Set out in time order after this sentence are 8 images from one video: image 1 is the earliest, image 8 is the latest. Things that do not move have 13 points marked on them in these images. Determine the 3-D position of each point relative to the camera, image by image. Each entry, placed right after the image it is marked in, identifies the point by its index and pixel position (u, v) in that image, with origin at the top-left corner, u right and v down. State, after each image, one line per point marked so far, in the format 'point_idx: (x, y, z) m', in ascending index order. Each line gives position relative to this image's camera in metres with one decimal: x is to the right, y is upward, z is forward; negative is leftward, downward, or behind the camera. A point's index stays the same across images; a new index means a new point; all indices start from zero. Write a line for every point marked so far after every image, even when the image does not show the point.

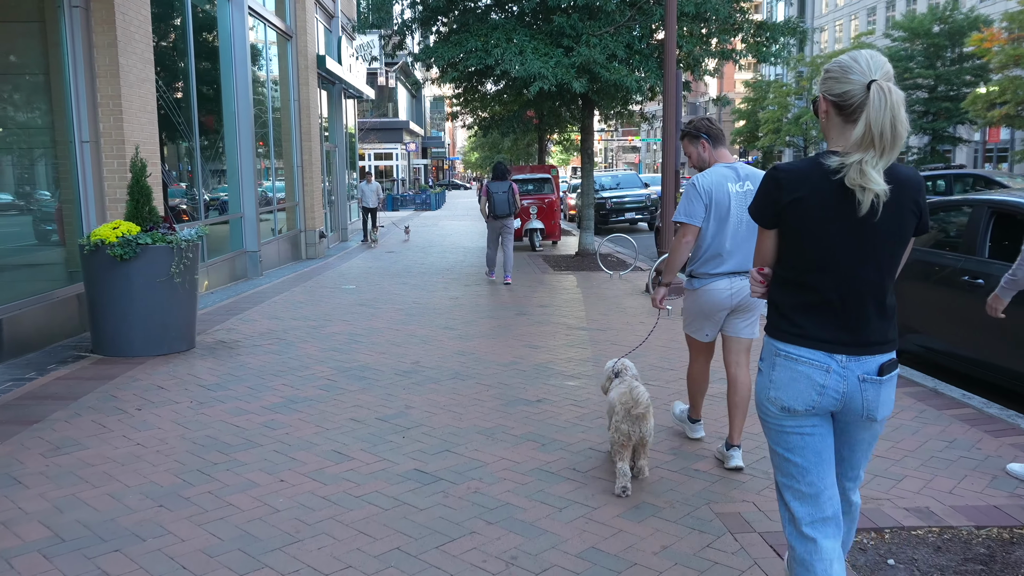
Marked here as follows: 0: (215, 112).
0: (-4.5, +2.6, +12.8) m
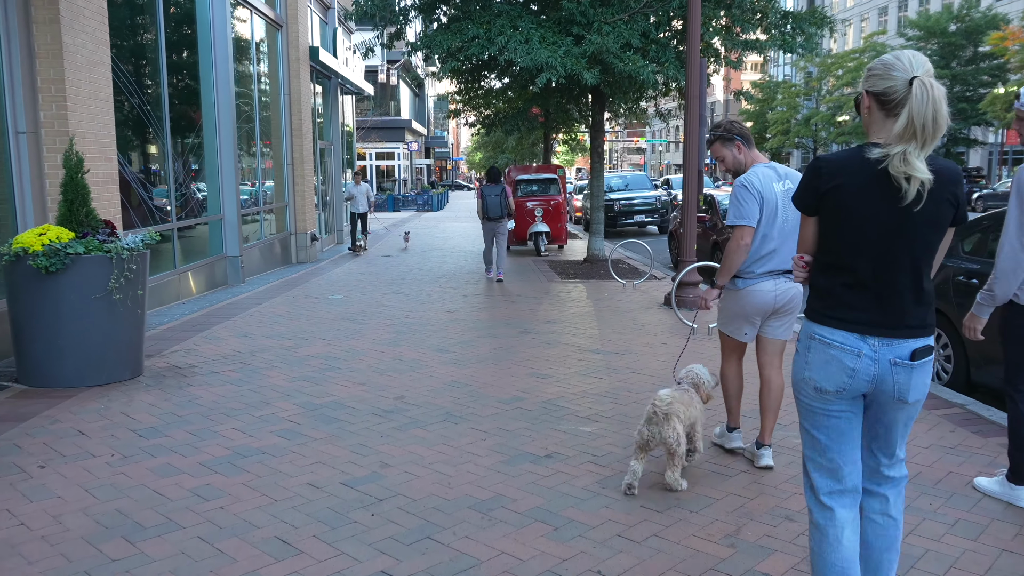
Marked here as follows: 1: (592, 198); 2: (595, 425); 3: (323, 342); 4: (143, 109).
0: (-4.4, +2.5, +11.7) m
1: (+1.6, +1.8, +16.7) m
2: (+0.5, -0.8, +5.0) m
3: (-1.7, -0.5, +7.6) m
4: (-4.4, +2.1, +10.3) m
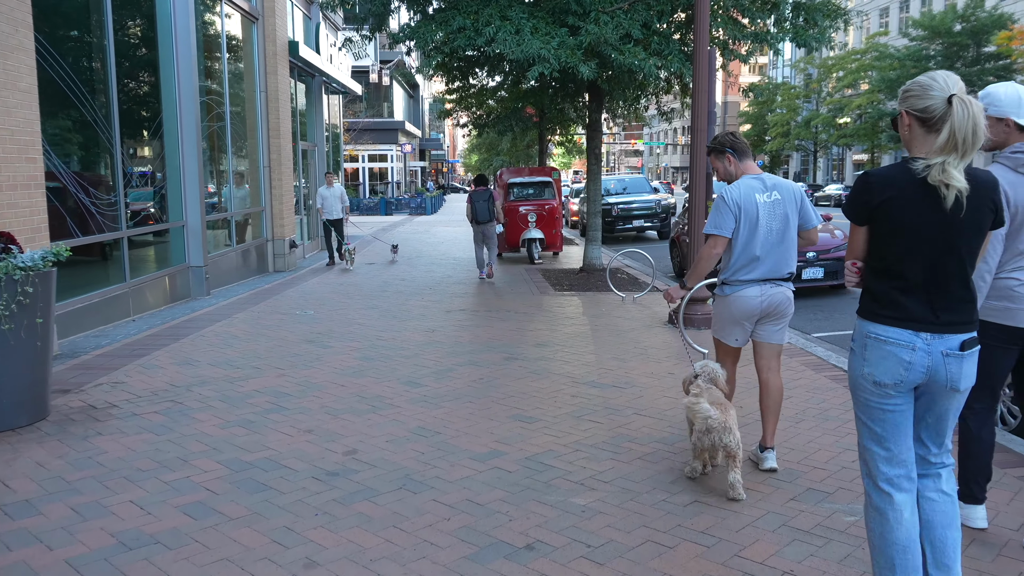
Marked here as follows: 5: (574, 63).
0: (-4.5, +2.3, +10.7) m
1: (+1.4, +1.6, +15.7) m
2: (+0.4, -1.0, +4.0) m
3: (-1.8, -0.6, +6.5) m
4: (-4.5, +1.9, +9.2) m
5: (+0.8, +2.9, +11.0) m
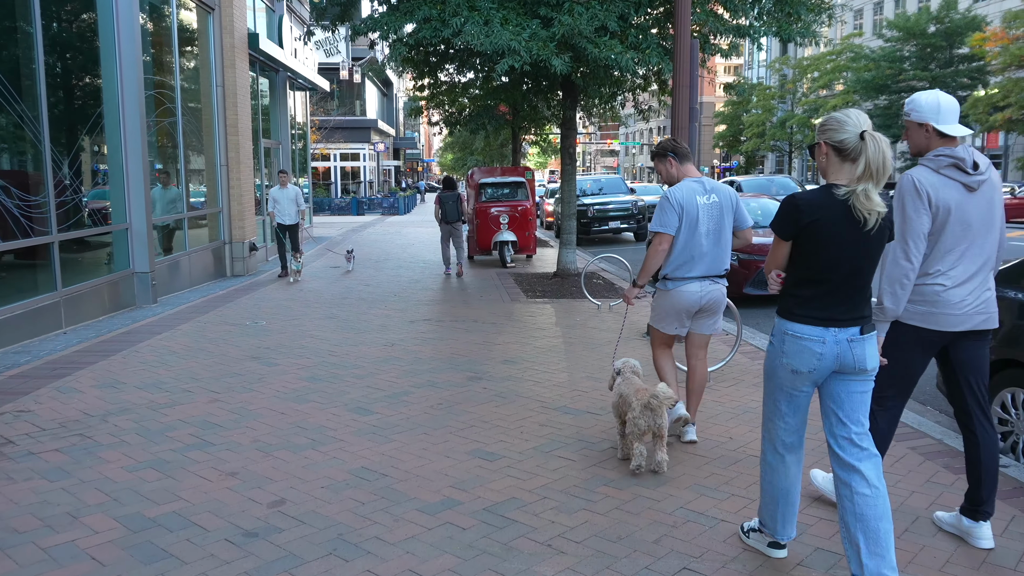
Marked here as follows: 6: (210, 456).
0: (-4.9, +2.2, +9.9) m
1: (+0.9, +1.5, +15.0) m
2: (+0.2, -1.1, +3.3) m
3: (-2.0, -0.7, +5.8) m
4: (-4.9, +1.8, +8.4) m
5: (+0.4, +2.8, +10.3) m
6: (-1.6, -0.9, +4.6) m
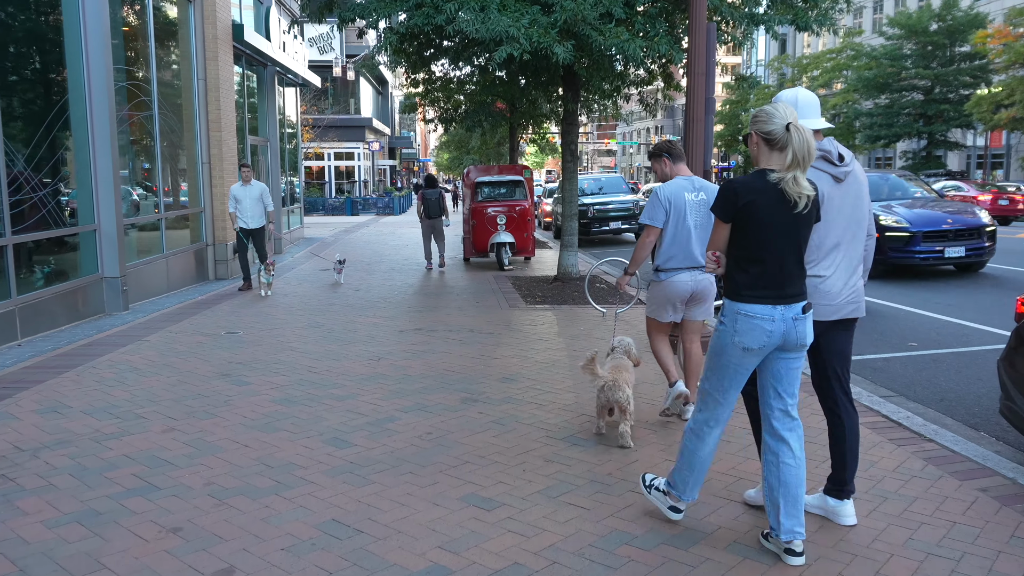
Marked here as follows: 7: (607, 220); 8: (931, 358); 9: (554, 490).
0: (-4.9, +2.2, +9.1) m
1: (+0.9, +1.4, +14.3) m
2: (+0.2, -1.1, +2.6) m
3: (-2.0, -0.8, +5.0) m
4: (-4.9, +1.7, +7.6) m
5: (+0.4, +2.7, +9.6) m
6: (-1.6, -1.0, +3.8) m
7: (+2.2, +1.6, +19.9) m
8: (+3.7, -0.6, +7.6) m
9: (+0.2, -1.0, +4.1) m
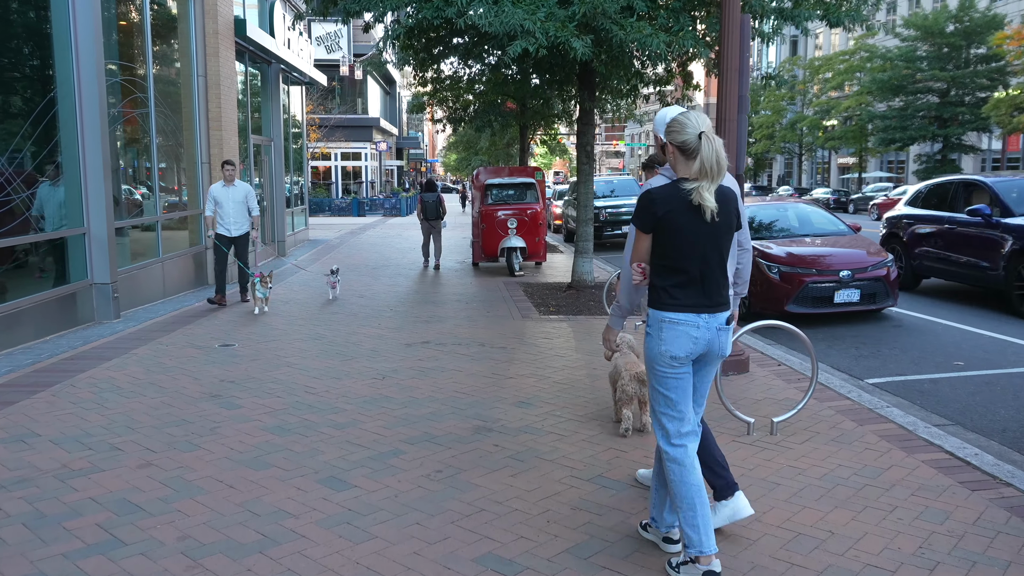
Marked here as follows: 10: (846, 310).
0: (-4.8, +2.1, +8.6) m
1: (+1.1, +1.3, +13.7) m
2: (+0.3, -1.2, +2.0) m
3: (-1.9, -0.9, +4.5) m
4: (-4.7, +1.7, +7.1) m
5: (+0.6, +2.6, +9.0) m
6: (-1.5, -1.1, +3.2) m
7: (+2.4, +1.5, +19.3) m
8: (+3.9, -0.8, +7.0) m
9: (+0.3, -1.1, +3.5) m
10: (+3.9, -0.2, +9.9) m
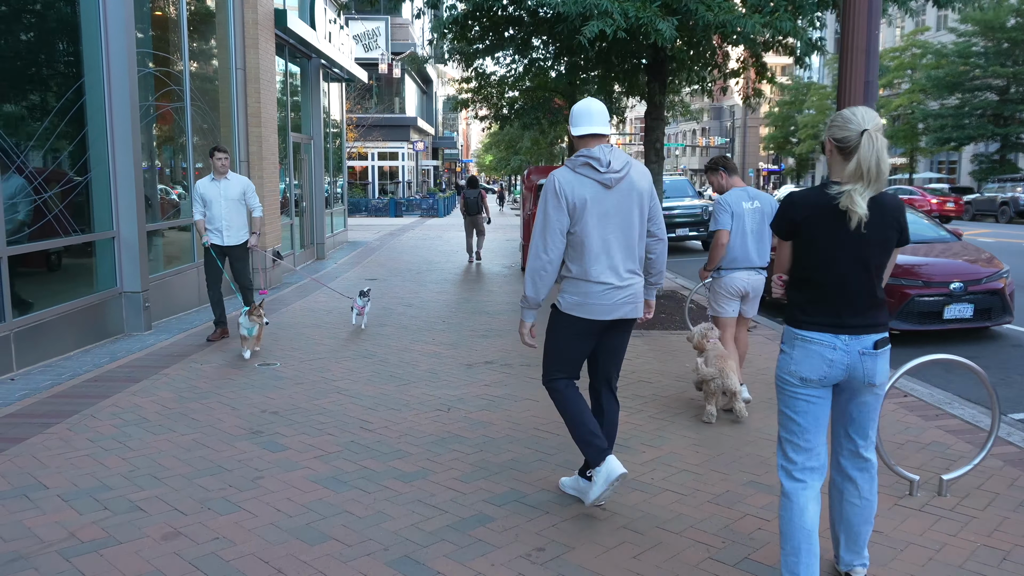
0: (-4.1, +2.0, +7.8) m
1: (+1.9, +1.2, +12.7) m
2: (+0.7, -1.3, +1.0) m
3: (-1.4, -1.0, +3.6) m
4: (-4.1, +1.6, +6.3) m
5: (+1.3, +2.5, +8.0) m
6: (-1.1, -1.2, +2.3) m
7: (+3.5, +1.3, +18.2) m
8: (+4.4, -0.9, +5.9) m
9: (+0.8, -1.2, +2.5) m
10: (+4.5, -0.4, +8.8) m
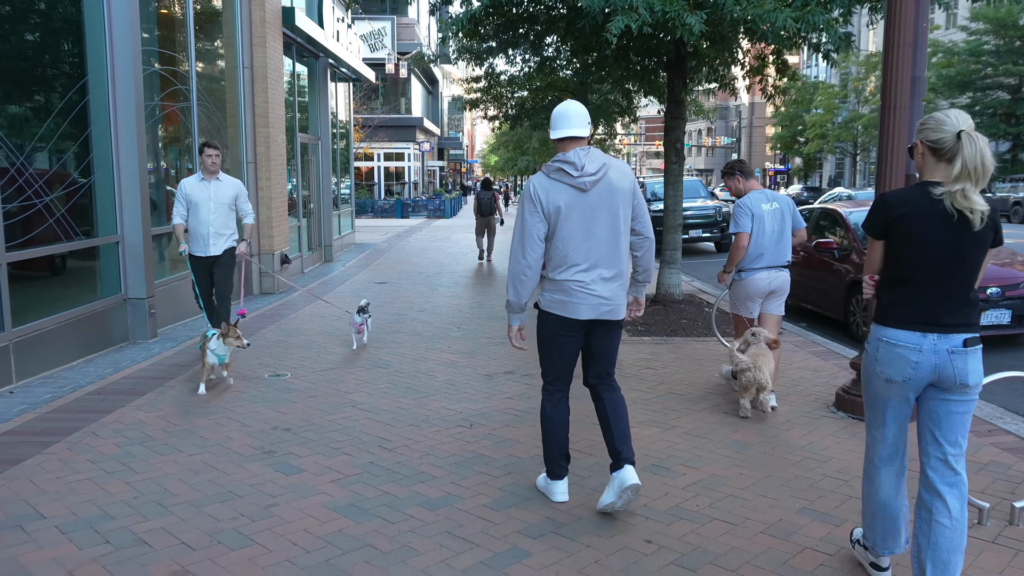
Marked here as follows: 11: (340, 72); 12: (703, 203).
0: (-3.9, +2.0, +7.5) m
1: (+2.1, +1.1, +12.3) m
2: (+0.8, -1.4, +0.7) m
3: (-1.3, -1.1, +3.3) m
4: (-4.0, +1.5, +6.0) m
5: (+1.4, +2.5, +7.7) m
6: (-0.9, -1.2, +2.0) m
7: (+3.7, +1.3, +17.9) m
8: (+4.6, -0.9, +5.6) m
9: (+0.9, -1.2, +2.2) m
10: (+4.7, -0.4, +8.4) m
11: (-3.8, +4.8, +19.1) m
12: (+4.2, +1.8, +18.4) m
